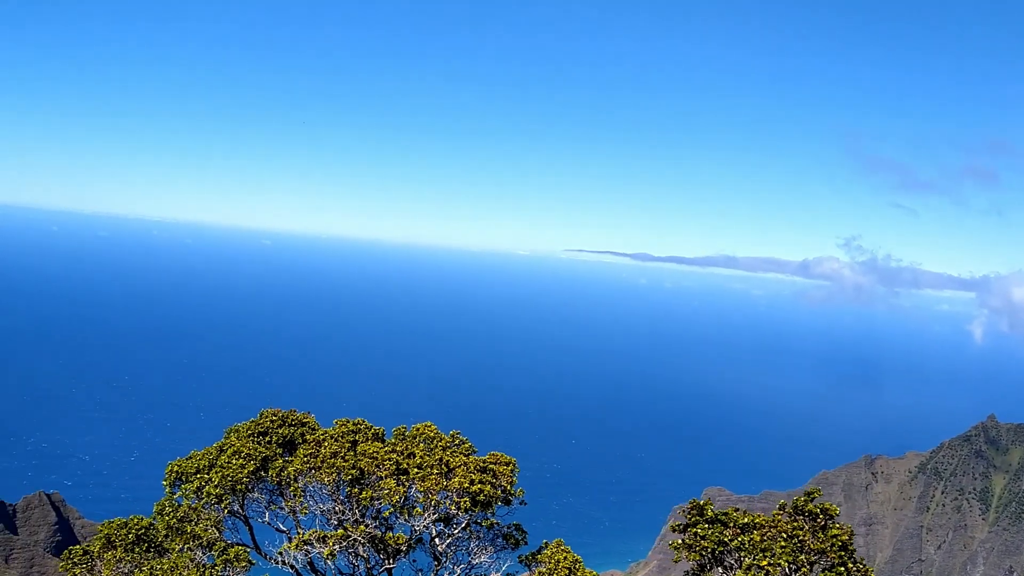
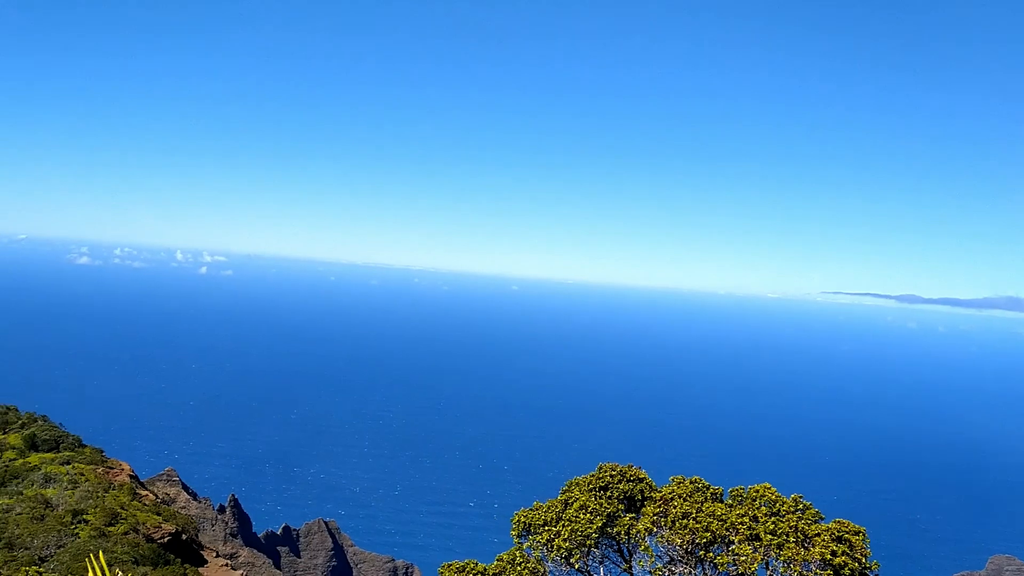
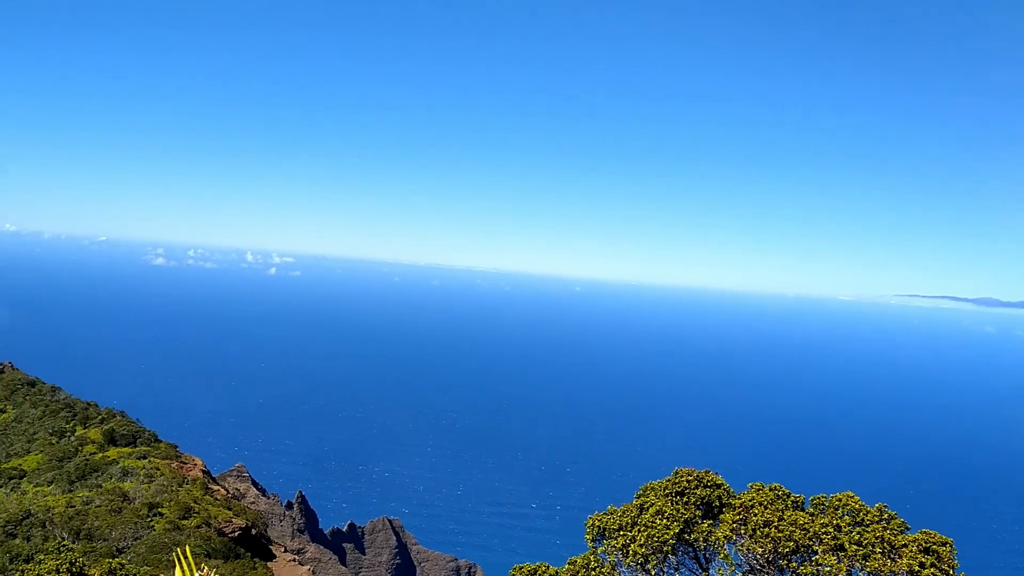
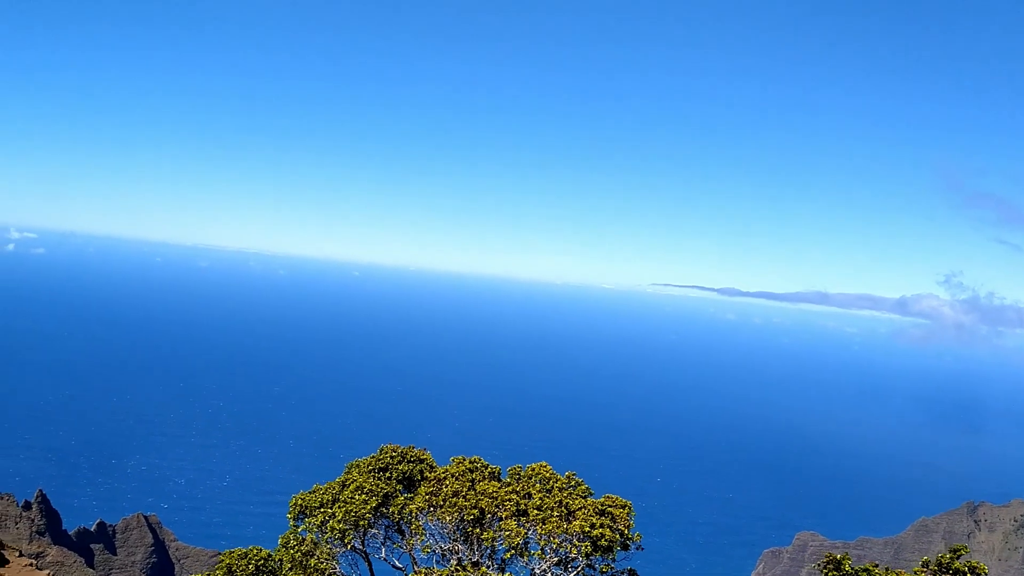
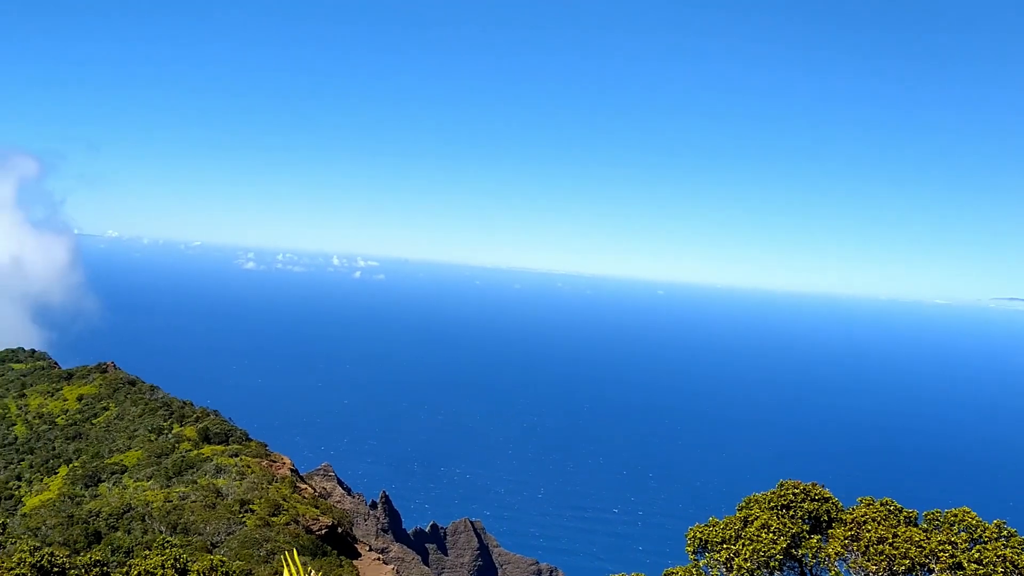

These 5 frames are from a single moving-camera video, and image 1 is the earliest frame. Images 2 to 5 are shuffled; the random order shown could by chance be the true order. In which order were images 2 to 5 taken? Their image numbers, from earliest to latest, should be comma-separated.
4, 2, 3, 5
